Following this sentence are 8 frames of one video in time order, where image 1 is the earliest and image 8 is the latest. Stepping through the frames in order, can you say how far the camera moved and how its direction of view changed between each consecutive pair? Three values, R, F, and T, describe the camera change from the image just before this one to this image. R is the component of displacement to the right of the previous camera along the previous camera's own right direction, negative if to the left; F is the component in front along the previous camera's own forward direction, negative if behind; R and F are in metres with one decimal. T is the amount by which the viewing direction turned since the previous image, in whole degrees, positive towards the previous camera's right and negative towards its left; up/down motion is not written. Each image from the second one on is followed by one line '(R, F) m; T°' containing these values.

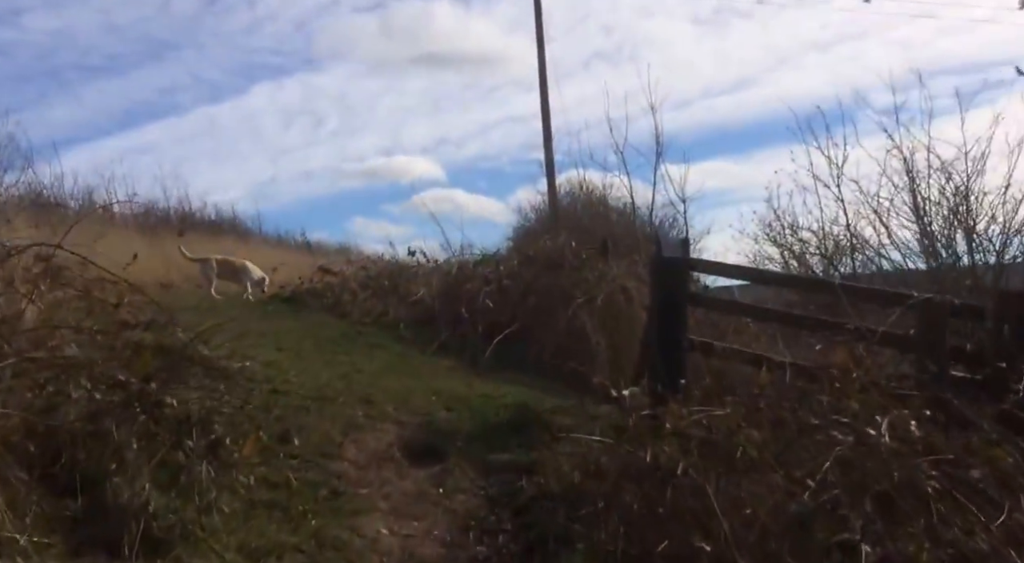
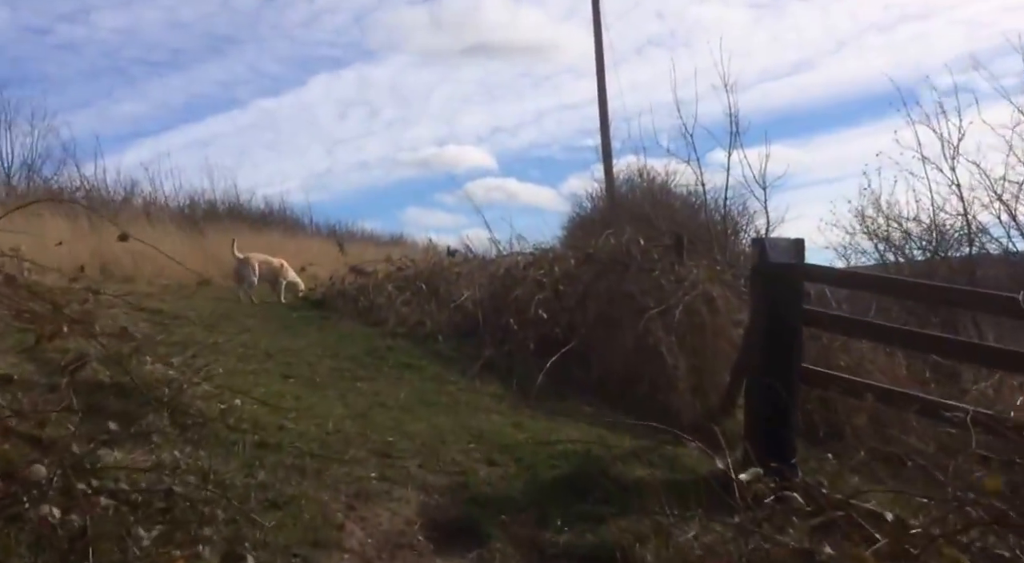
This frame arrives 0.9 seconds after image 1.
(0.0, +1.7) m; -3°
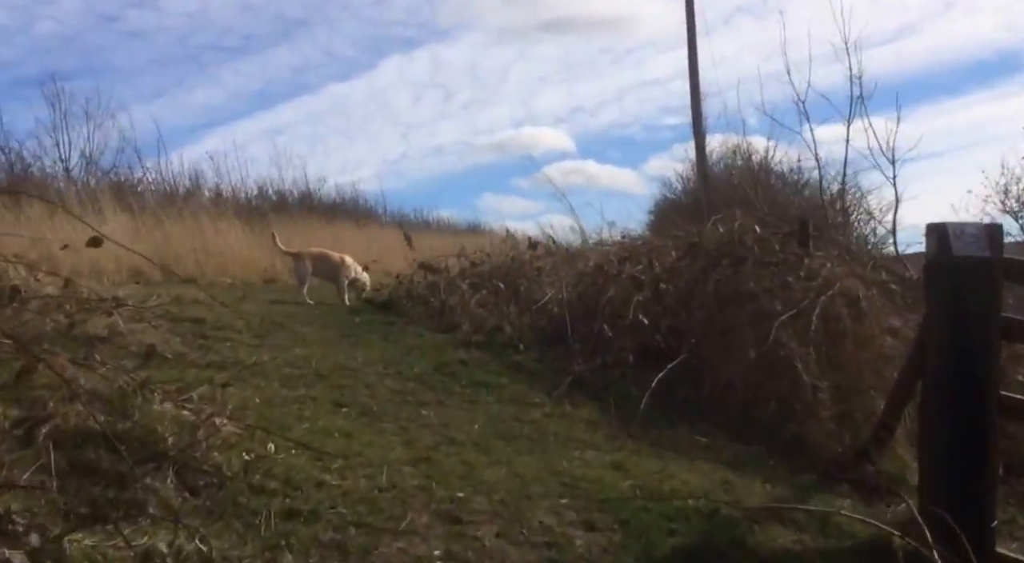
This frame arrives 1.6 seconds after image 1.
(-0.1, +1.3) m; -5°
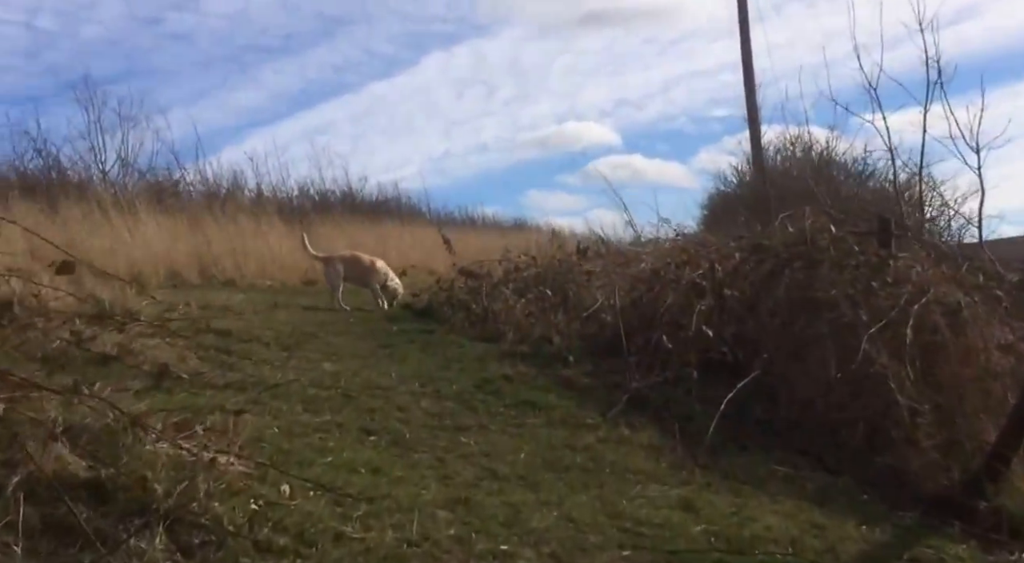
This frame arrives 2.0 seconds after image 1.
(0.0, +0.7) m; -3°
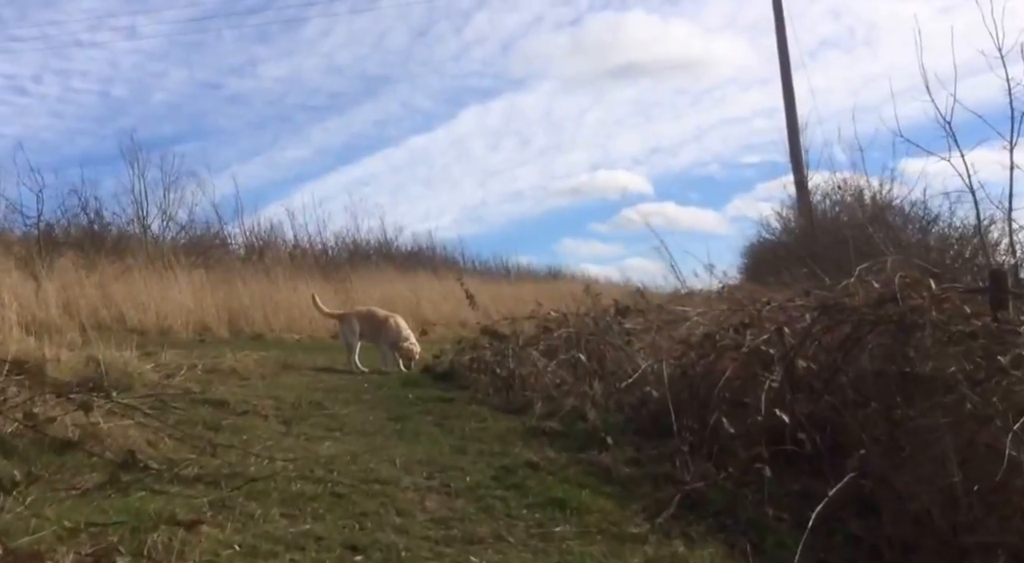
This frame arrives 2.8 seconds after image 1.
(+0.1, +1.0) m; -2°
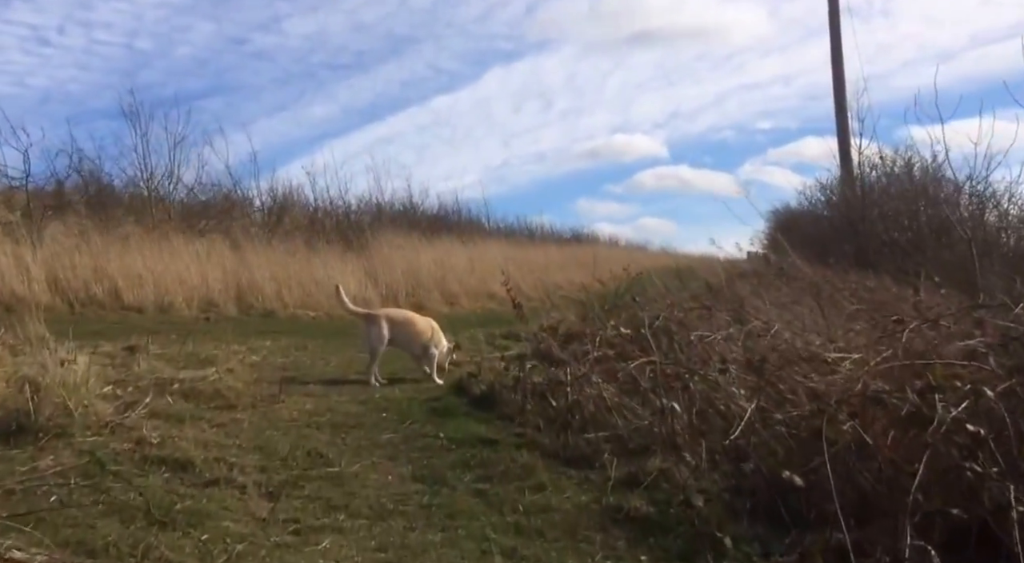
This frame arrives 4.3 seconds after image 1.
(-0.3, +2.0) m; -1°
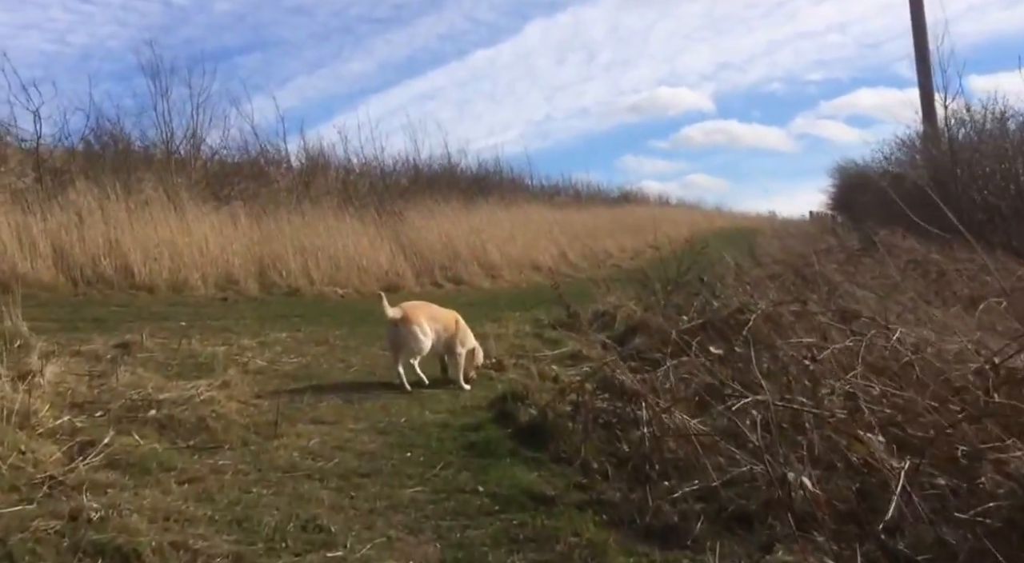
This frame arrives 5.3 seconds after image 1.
(-0.1, +1.6) m; -2°
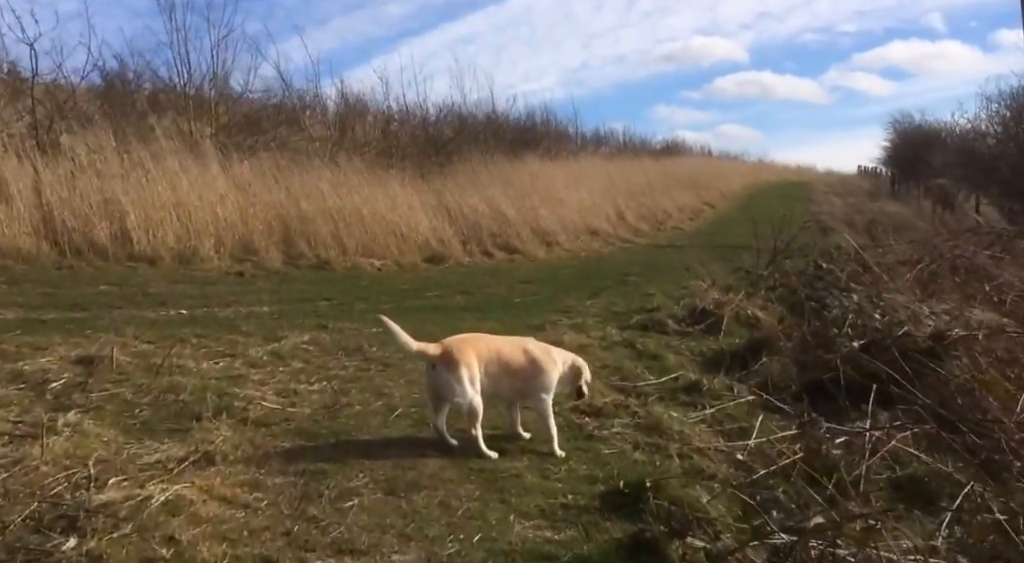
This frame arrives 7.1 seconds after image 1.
(-0.5, +2.5) m; -2°
